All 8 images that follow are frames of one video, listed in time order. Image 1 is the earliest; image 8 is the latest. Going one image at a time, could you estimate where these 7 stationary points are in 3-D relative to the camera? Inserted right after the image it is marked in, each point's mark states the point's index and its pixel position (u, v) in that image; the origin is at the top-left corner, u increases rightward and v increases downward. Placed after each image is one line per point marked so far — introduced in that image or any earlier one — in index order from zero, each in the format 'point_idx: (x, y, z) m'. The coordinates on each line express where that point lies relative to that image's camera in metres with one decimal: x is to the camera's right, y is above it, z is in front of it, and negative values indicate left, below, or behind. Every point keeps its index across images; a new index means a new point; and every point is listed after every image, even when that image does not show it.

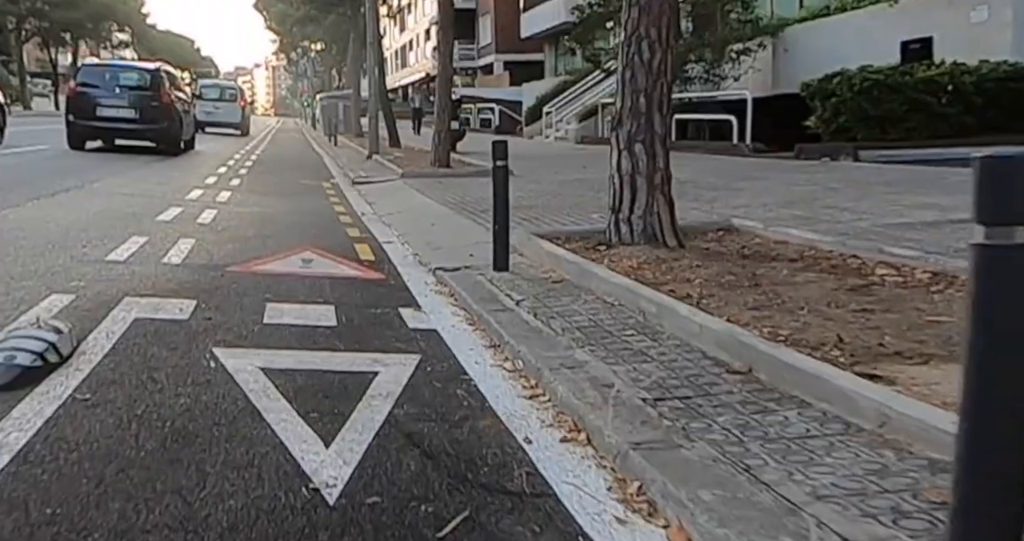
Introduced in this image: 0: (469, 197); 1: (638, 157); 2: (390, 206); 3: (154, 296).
0: (-0.7, +1.2, +15.9) m
1: (+1.2, +1.1, +9.2) m
2: (-2.0, +1.0, +15.3) m
3: (-2.8, -0.2, +7.5) m
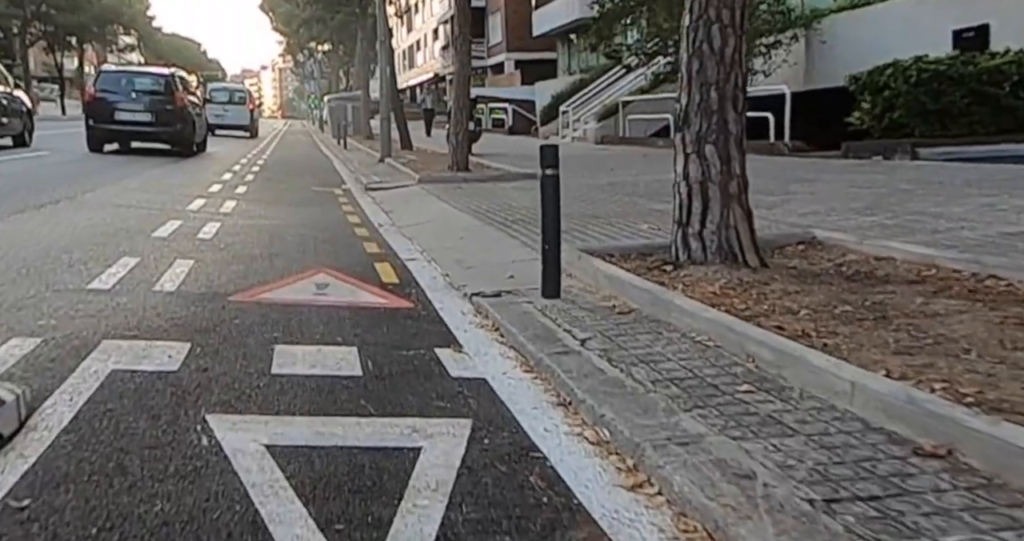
0: (-0.3, +1.0, +14.5) m
1: (+1.6, +0.9, +7.8) m
2: (-1.5, +0.8, +13.9) m
3: (-2.4, -0.4, +6.1) m
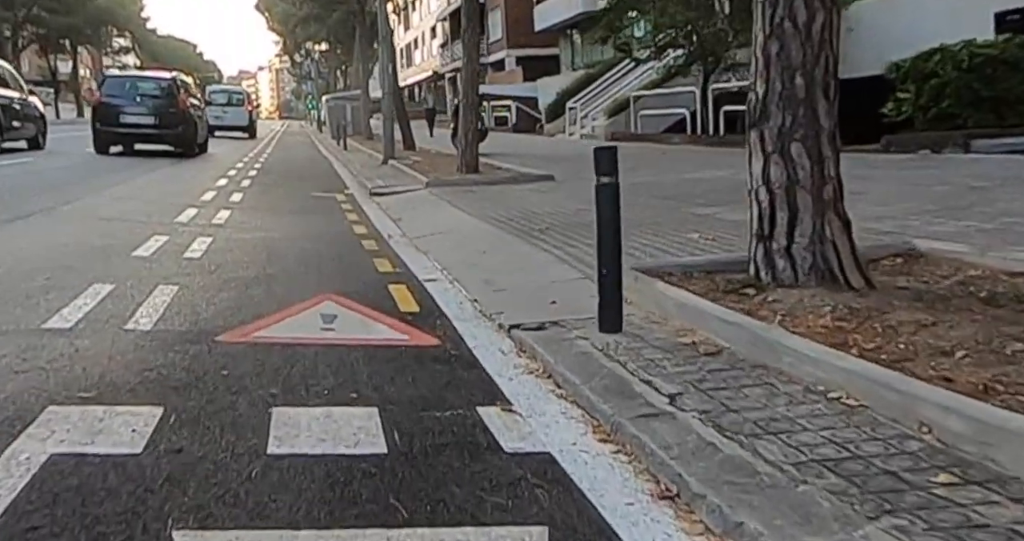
0: (0.0, +0.8, +13.1) m
1: (+1.9, +0.7, +6.4) m
2: (-1.2, +0.6, +12.5) m
3: (-2.1, -0.7, +4.8) m
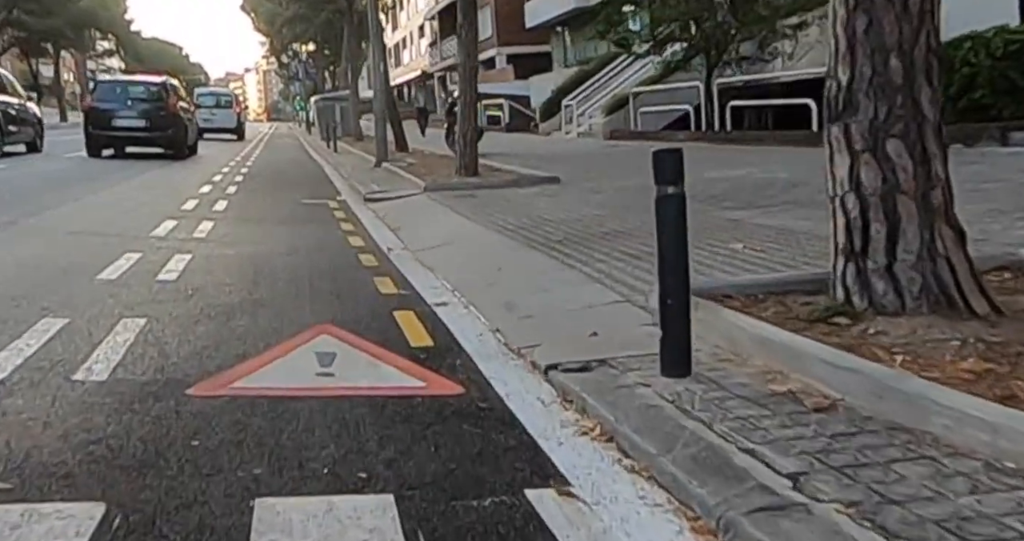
0: (+0.2, +0.7, +11.9) m
1: (+2.1, +0.6, +5.2) m
2: (-1.0, +0.4, +11.3) m
3: (-1.8, -0.8, +3.6) m
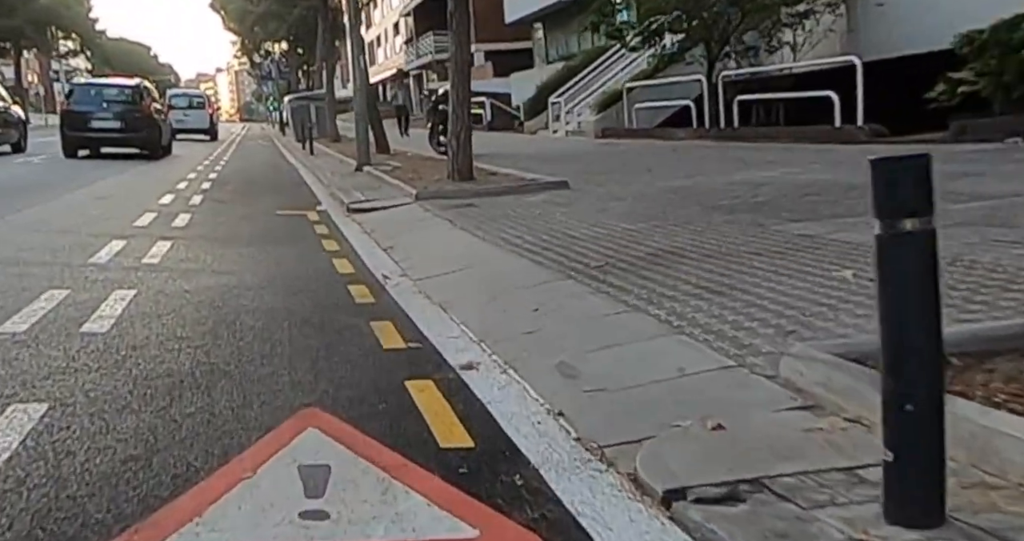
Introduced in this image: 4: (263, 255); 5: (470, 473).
0: (+0.3, +0.4, +9.9) m
1: (+2.4, +0.4, +3.3) m
2: (-0.8, +0.2, +9.3) m
3: (-1.4, -1.1, +1.5) m
4: (-2.5, +0.2, +9.6) m
5: (-0.2, -0.8, +3.8) m
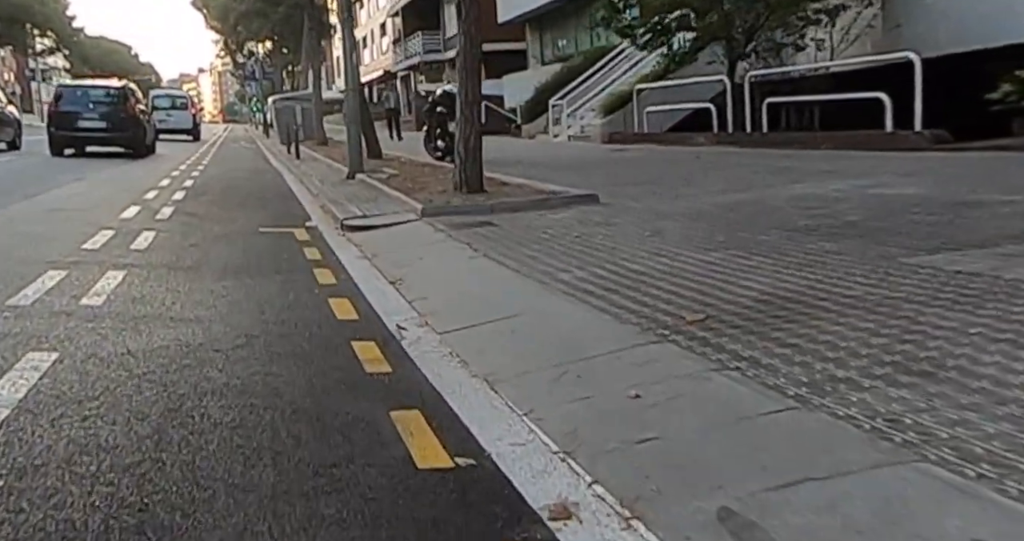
0: (+0.7, +0.1, +7.9) m
1: (+2.9, +0.1, +1.3) m
2: (-0.5, -0.2, +7.2) m
3: (-1.0, -1.4, -0.6) m
4: (-2.1, -0.2, +7.5) m
5: (+0.3, -1.1, +1.8) m
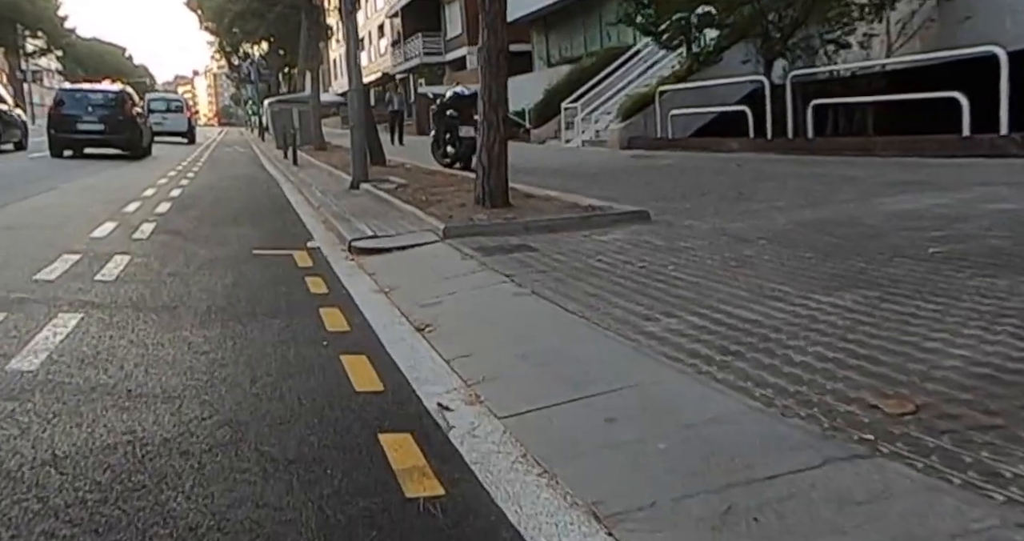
0: (+1.1, -0.2, +6.1) m
1: (+3.3, -0.2, -0.5) m
2: (-0.1, -0.5, +5.5) m
3: (-0.5, -1.7, -2.3) m
4: (-1.7, -0.4, +5.7) m
5: (+0.7, -1.3, 0.0) m
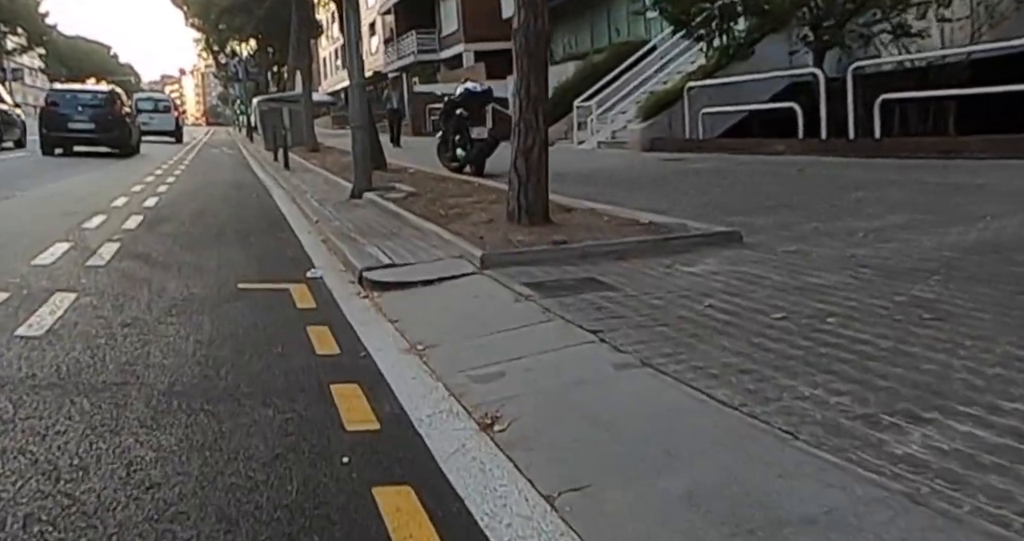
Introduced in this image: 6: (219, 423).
0: (+1.6, -0.5, +3.9) m
1: (+3.9, -0.5, -2.7) m
2: (+0.5, -0.8, +3.2) m
3: (+0.1, -2.0, -4.6) m
4: (-1.2, -0.8, +3.5) m
5: (+1.3, -1.6, -2.2) m
6: (-1.4, -0.6, +4.5) m
